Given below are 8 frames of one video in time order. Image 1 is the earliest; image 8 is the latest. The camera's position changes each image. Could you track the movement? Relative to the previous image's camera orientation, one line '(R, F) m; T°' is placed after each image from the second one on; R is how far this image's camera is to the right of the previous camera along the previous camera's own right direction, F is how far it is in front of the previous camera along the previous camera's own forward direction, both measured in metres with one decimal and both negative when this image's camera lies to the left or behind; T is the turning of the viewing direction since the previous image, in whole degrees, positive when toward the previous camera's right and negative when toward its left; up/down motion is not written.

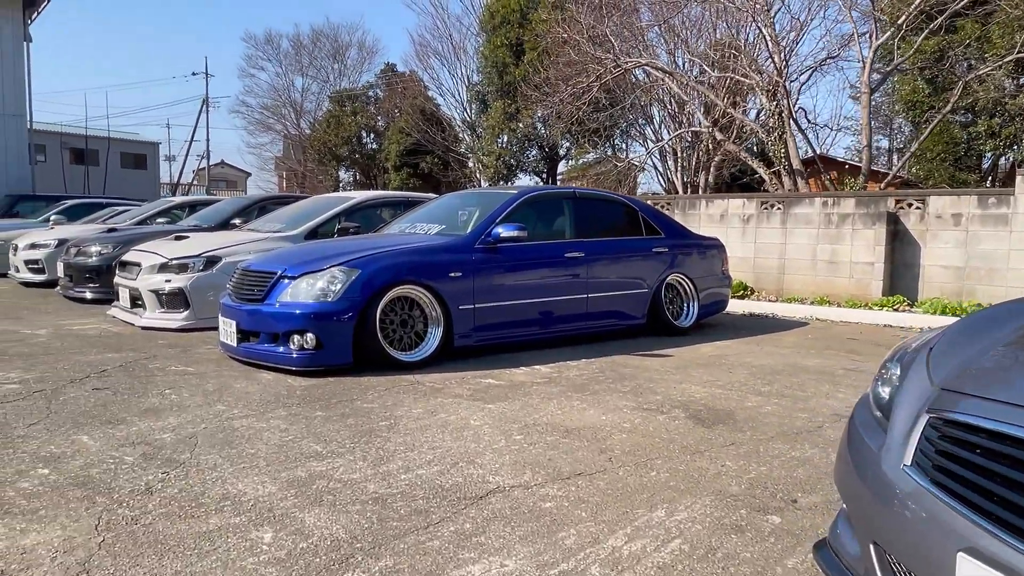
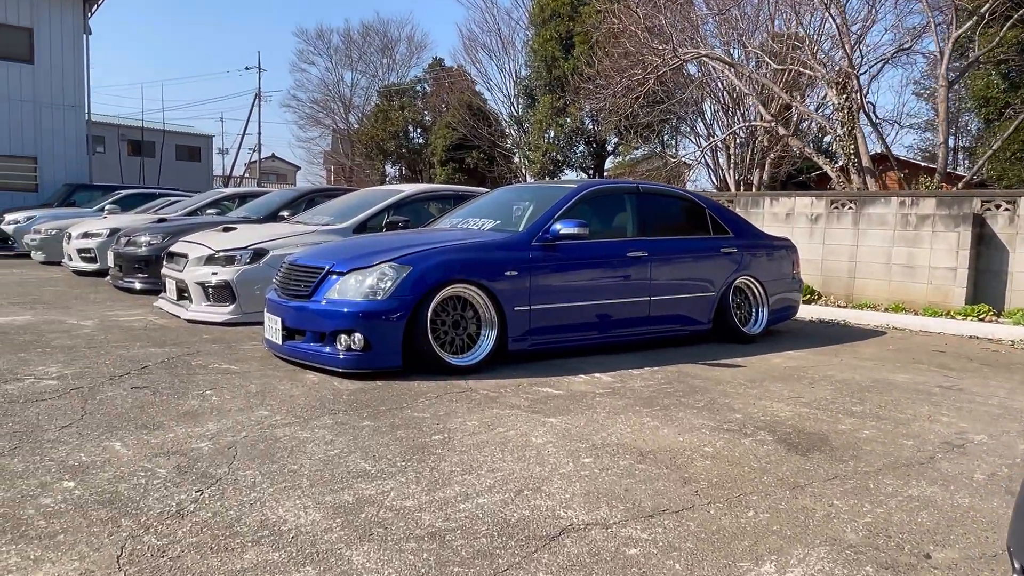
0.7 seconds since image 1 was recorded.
(-0.1, +0.4) m; -3°
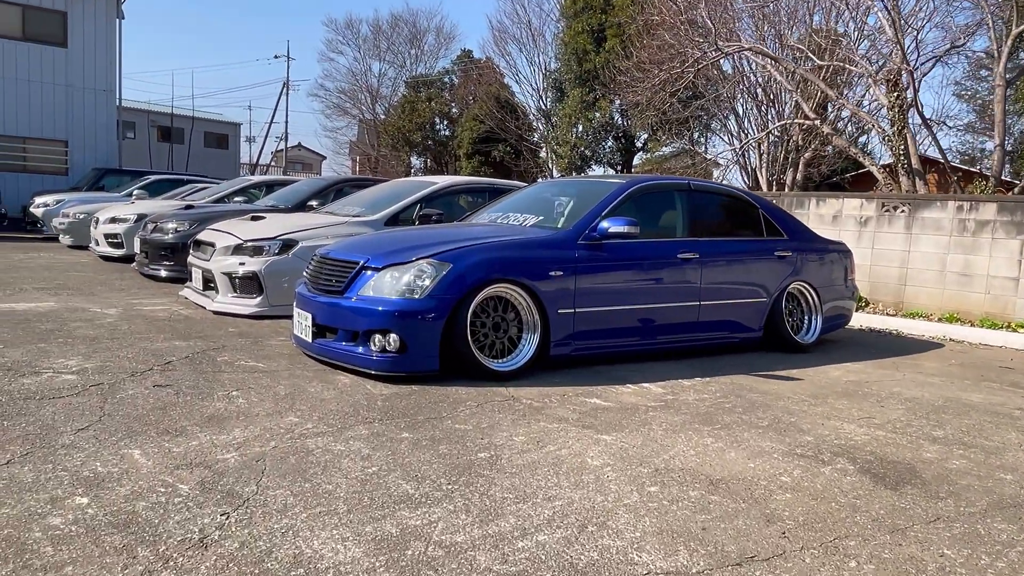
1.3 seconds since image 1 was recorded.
(-0.2, +0.3) m; -2°
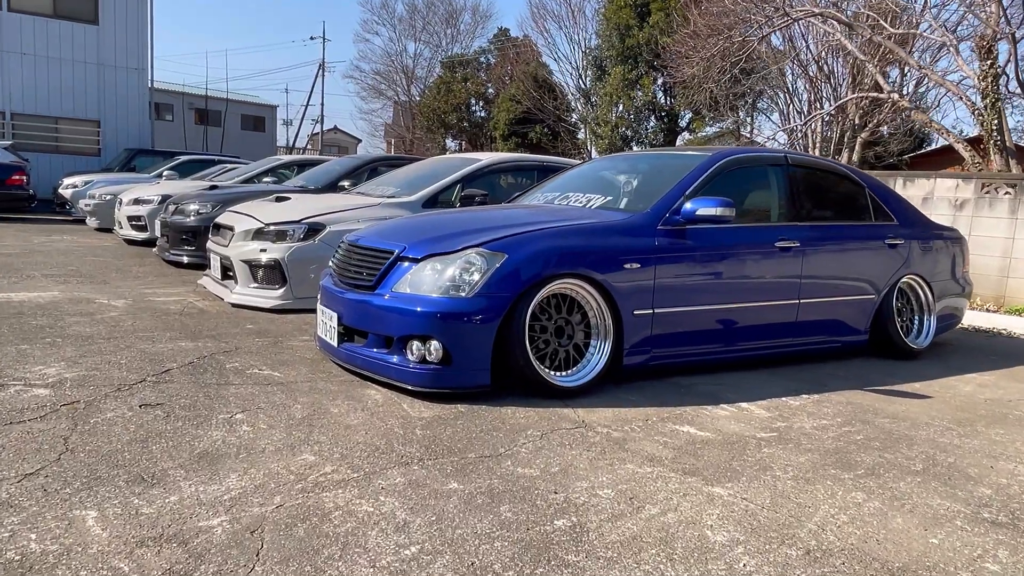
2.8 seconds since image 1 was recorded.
(-0.2, +0.9) m; -3°
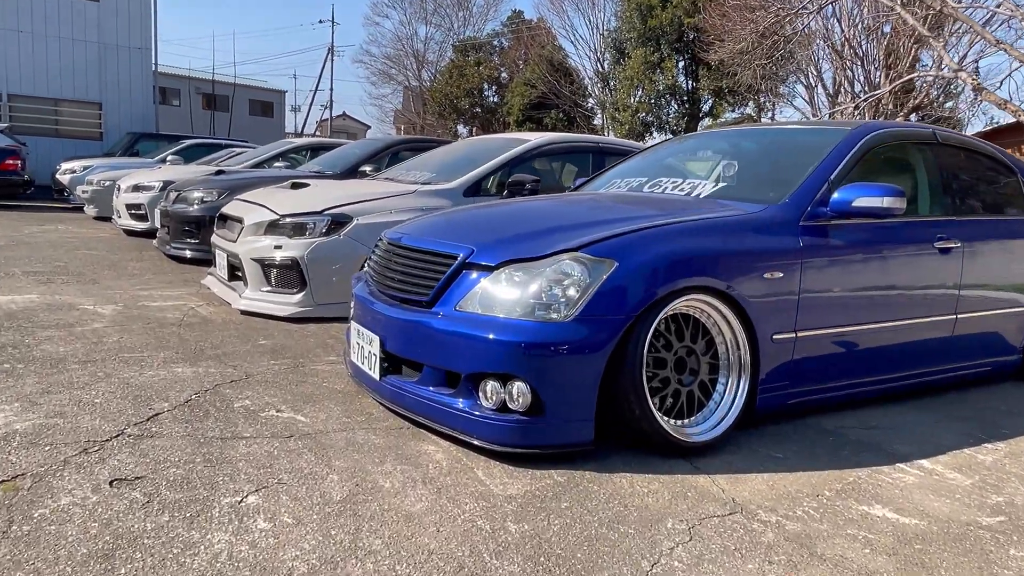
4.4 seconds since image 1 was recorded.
(-0.4, +1.0) m; -1°
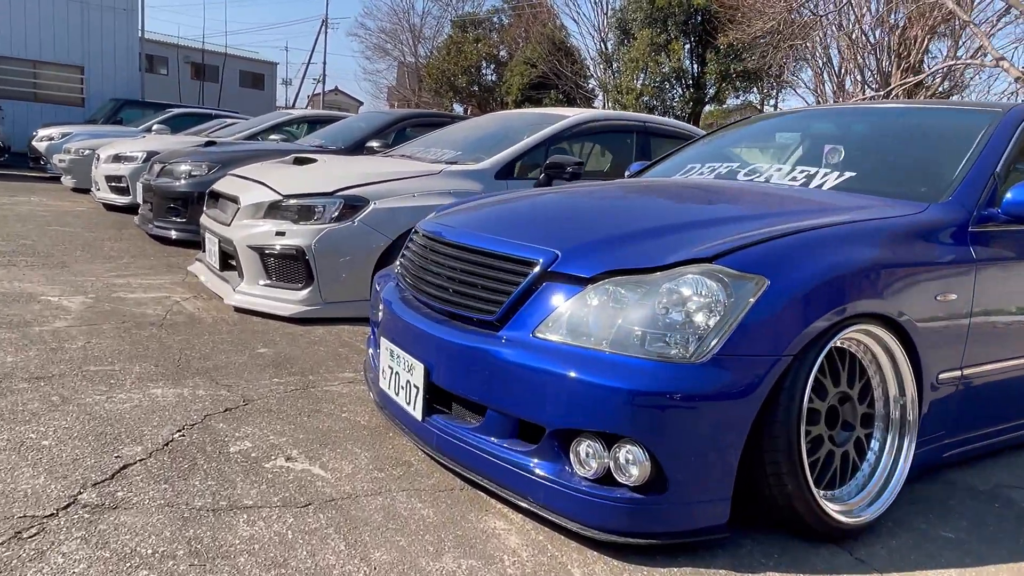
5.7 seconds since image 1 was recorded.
(-0.4, +0.8) m; +1°
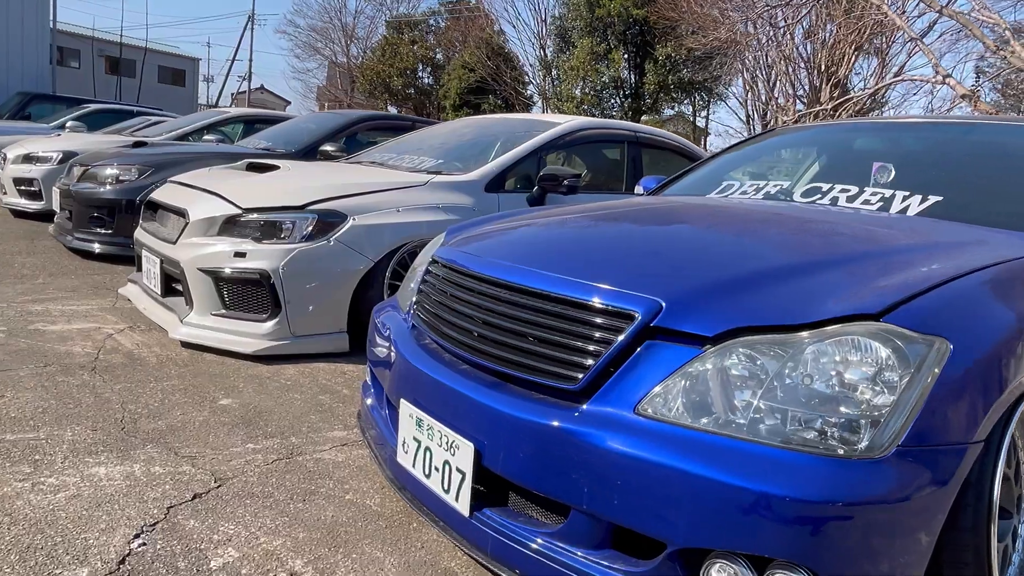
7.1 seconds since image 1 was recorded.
(-0.4, +0.6) m; +6°
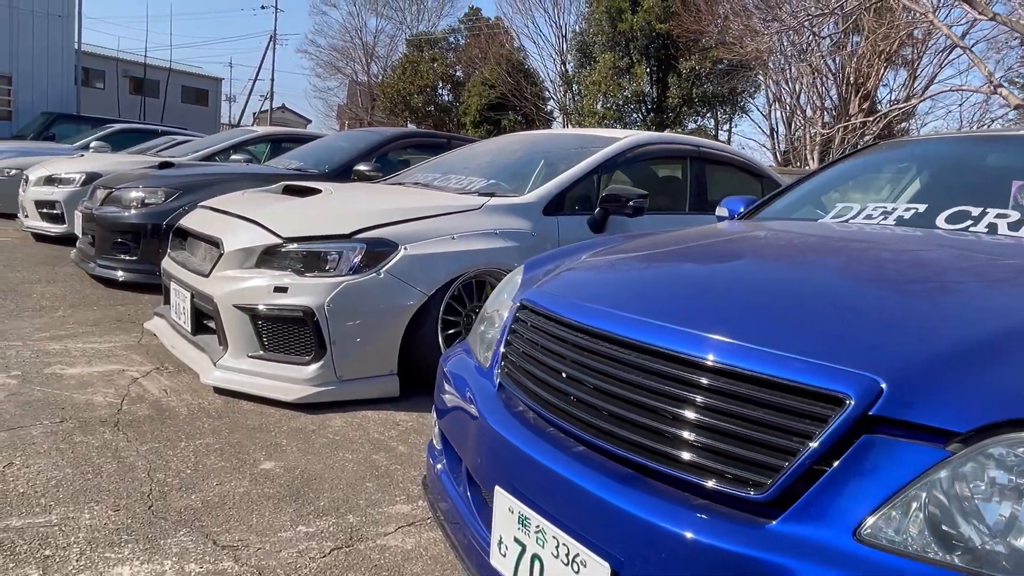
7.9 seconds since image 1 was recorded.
(-0.3, +0.4) m; -1°
